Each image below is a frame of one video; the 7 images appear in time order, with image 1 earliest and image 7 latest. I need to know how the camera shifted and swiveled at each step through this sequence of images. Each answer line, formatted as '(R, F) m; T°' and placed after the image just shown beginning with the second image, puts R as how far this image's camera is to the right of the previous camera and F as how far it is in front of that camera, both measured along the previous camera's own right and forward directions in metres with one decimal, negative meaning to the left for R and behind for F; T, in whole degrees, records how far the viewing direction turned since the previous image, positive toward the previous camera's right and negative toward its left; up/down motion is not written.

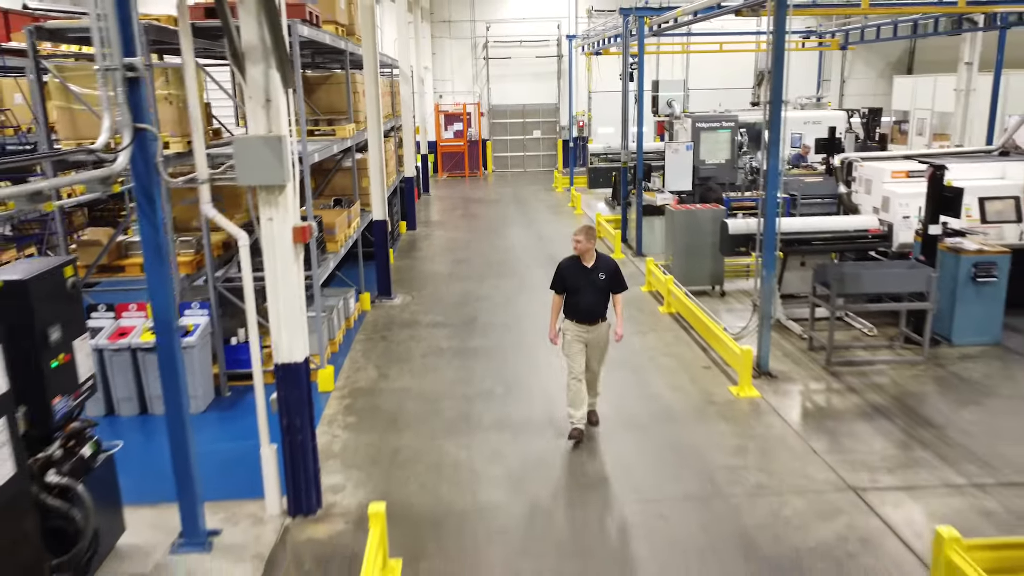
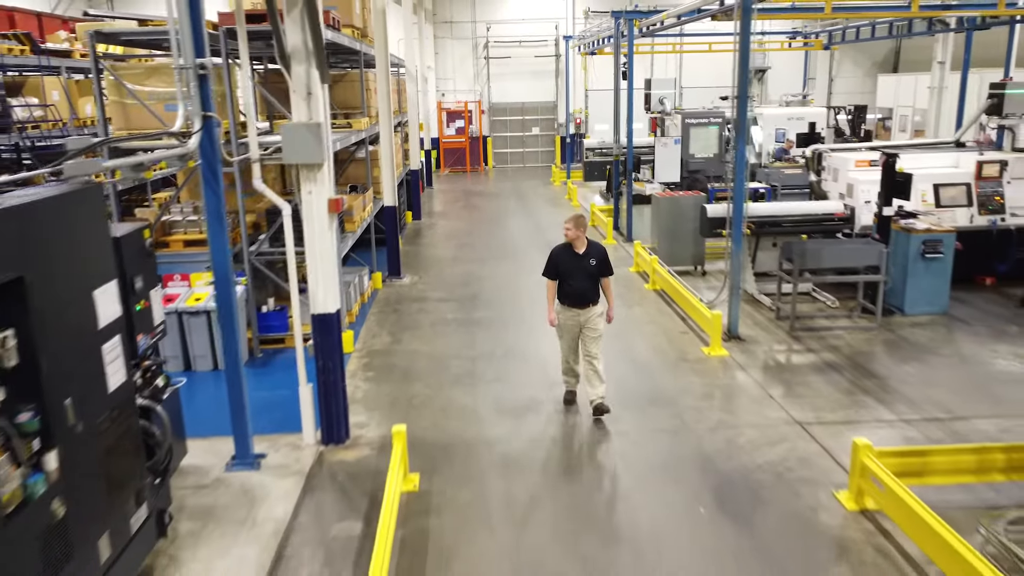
(0.0, -0.8) m; 0°
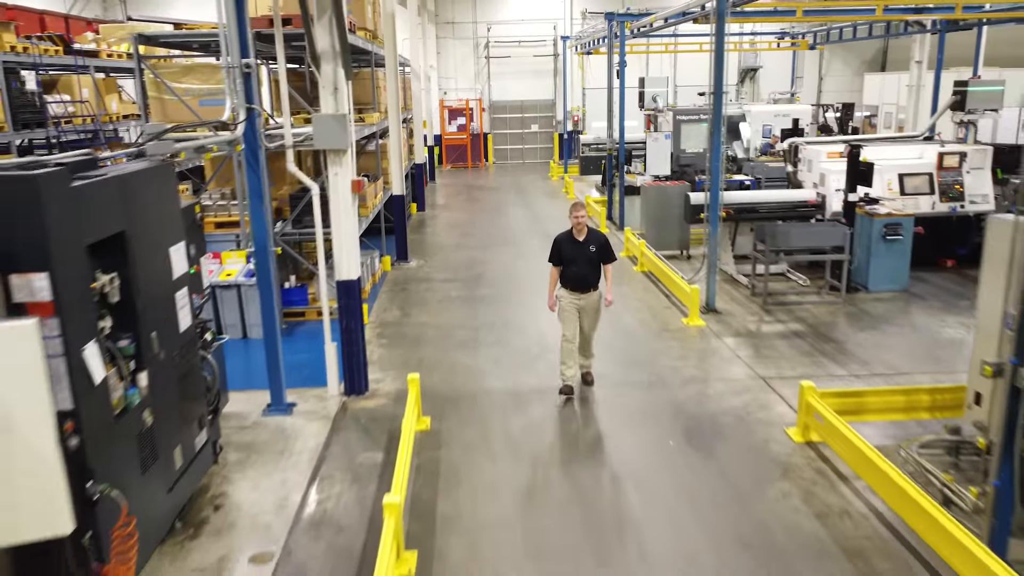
(0.0, -0.8) m; 0°
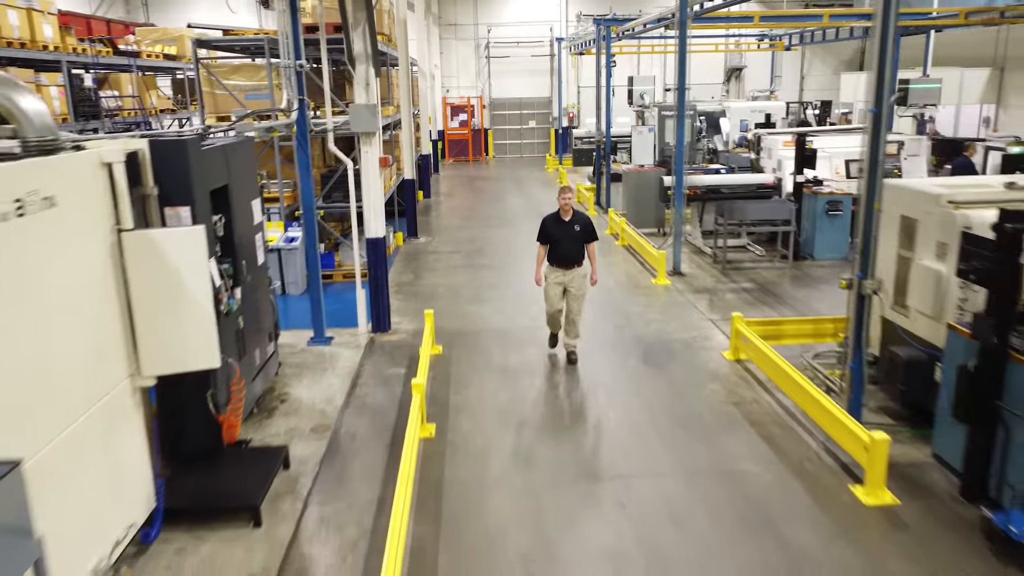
(0.0, -1.4) m; 0°
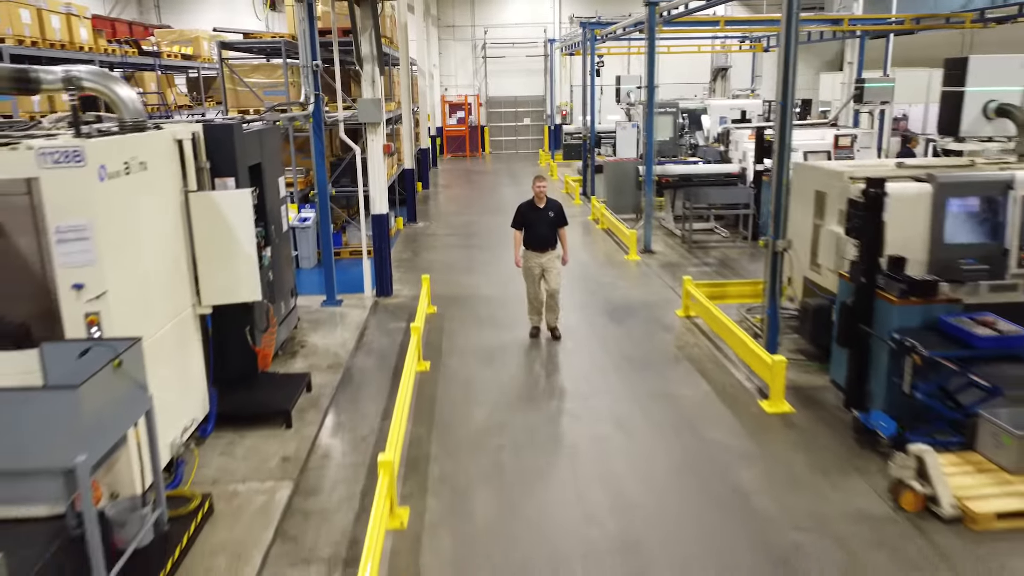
(+0.1, -1.1) m; 0°
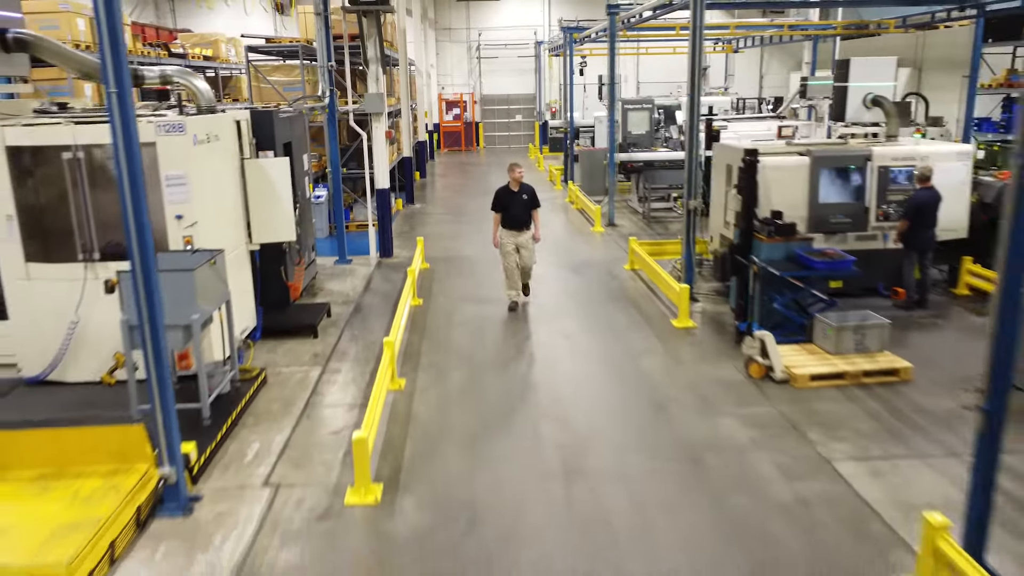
(+0.2, -1.7) m; 0°
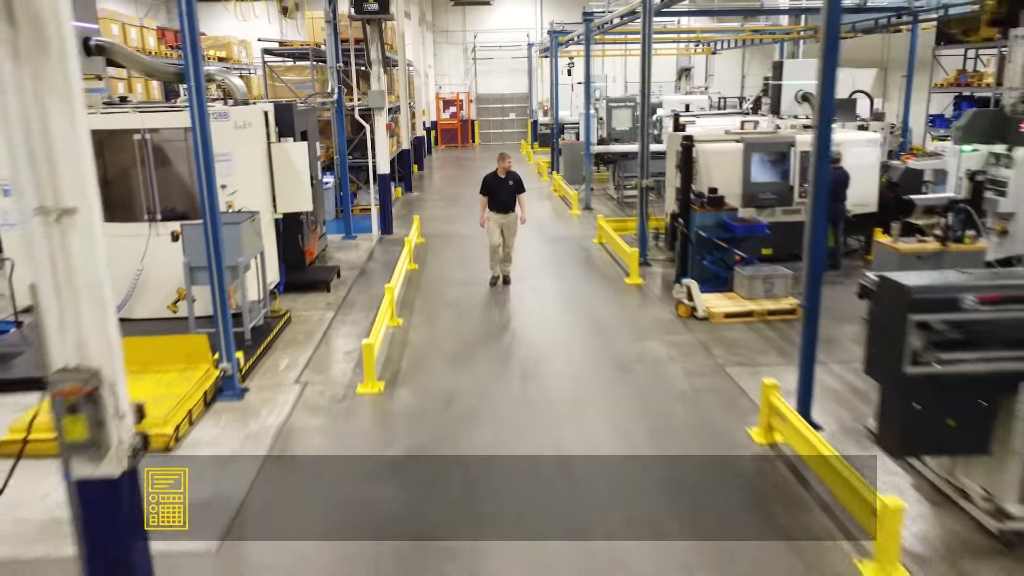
(+0.2, -1.4) m; 0°
